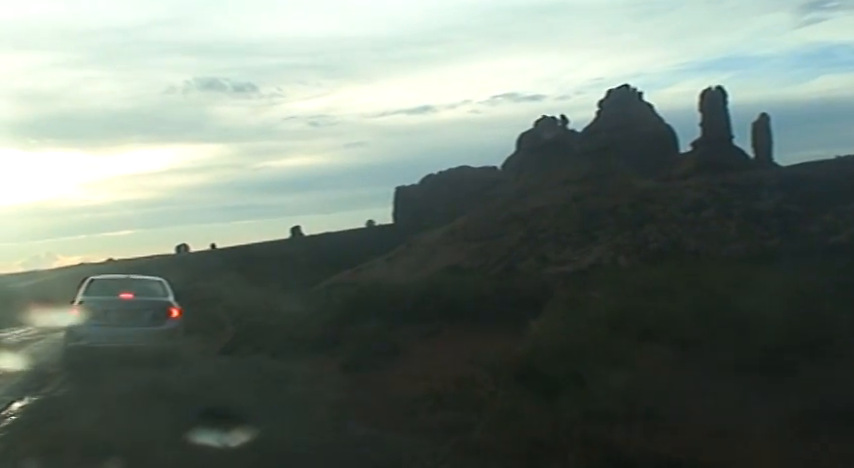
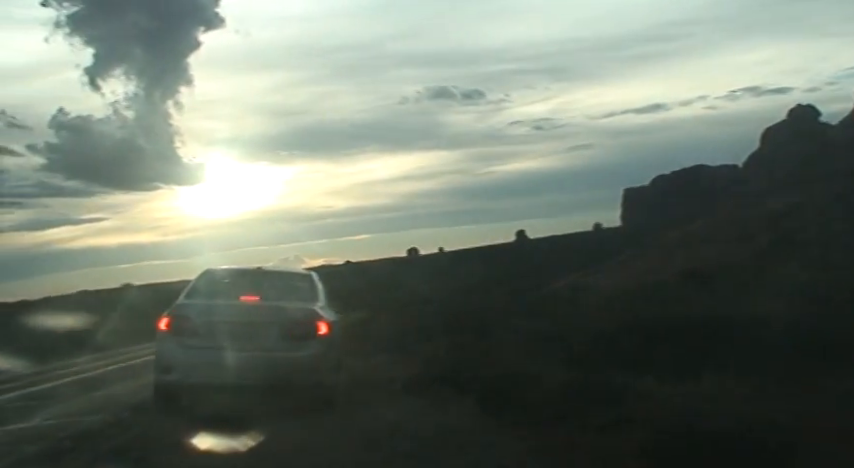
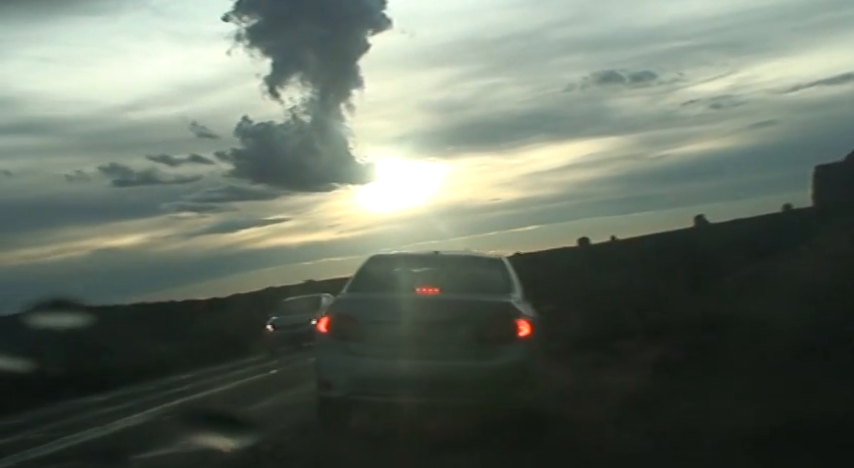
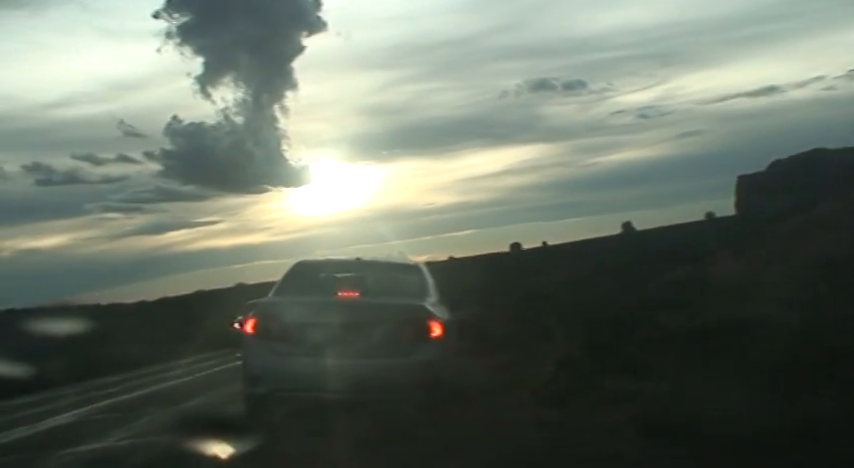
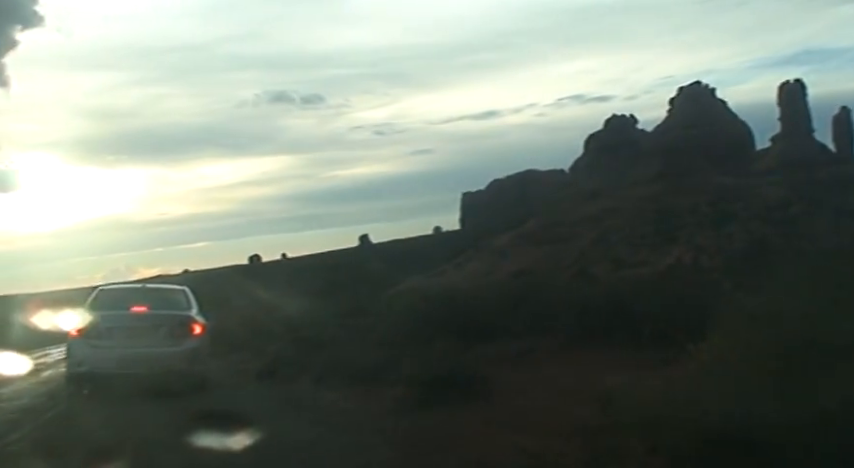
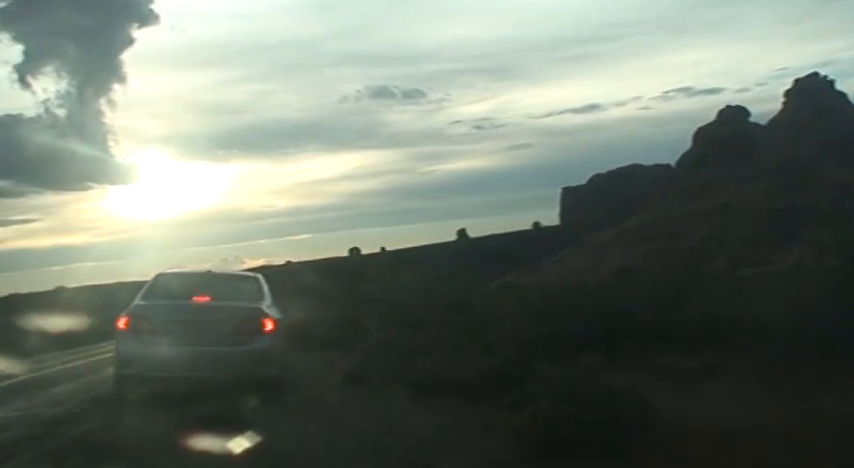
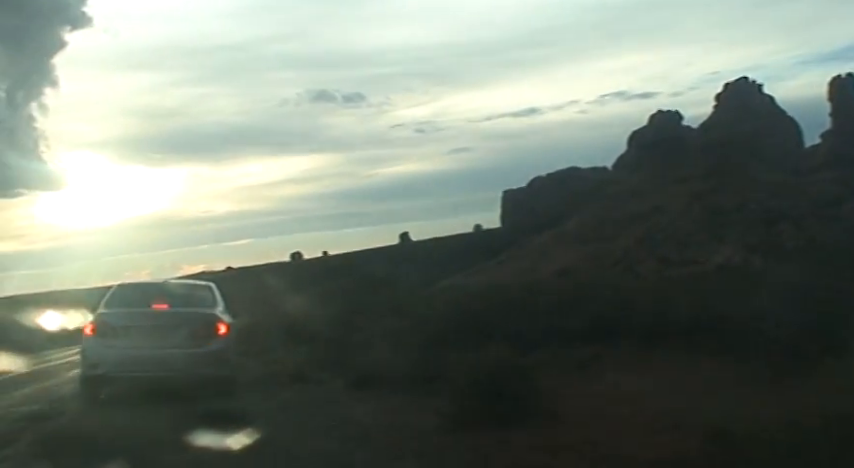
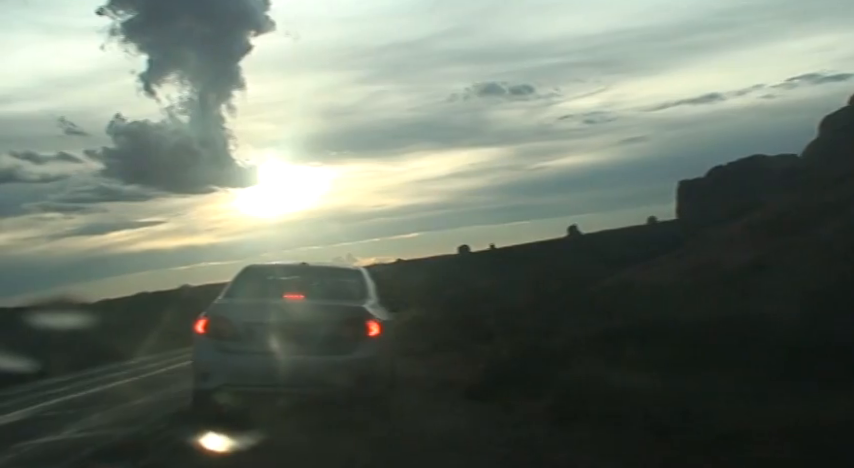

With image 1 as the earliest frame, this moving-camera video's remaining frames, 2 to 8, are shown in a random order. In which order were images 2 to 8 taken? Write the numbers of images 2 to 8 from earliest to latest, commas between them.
5, 7, 6, 2, 8, 4, 3
